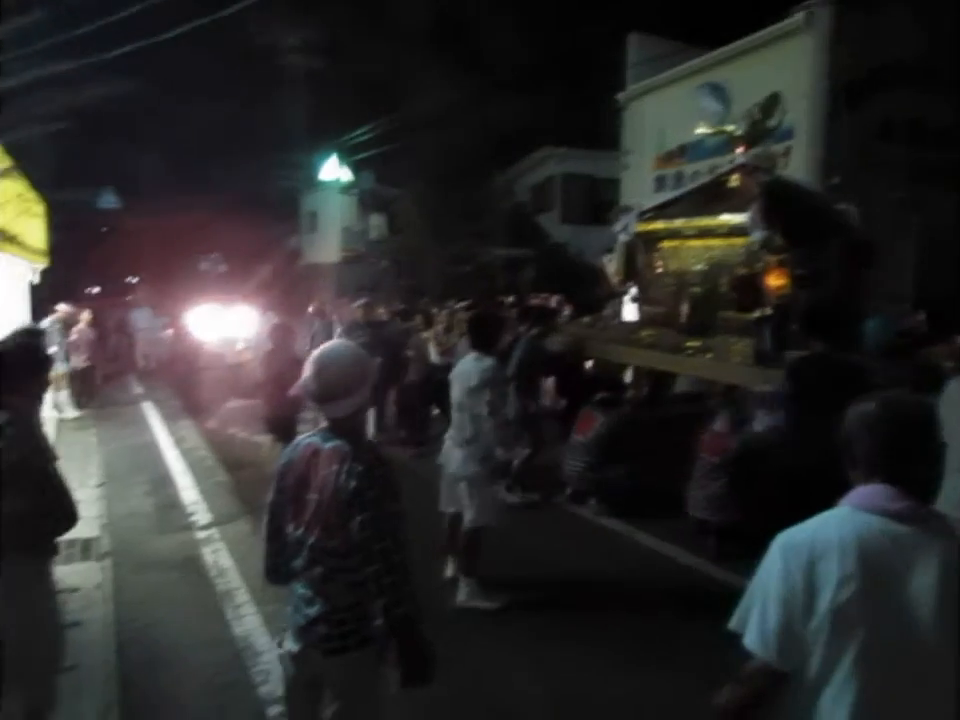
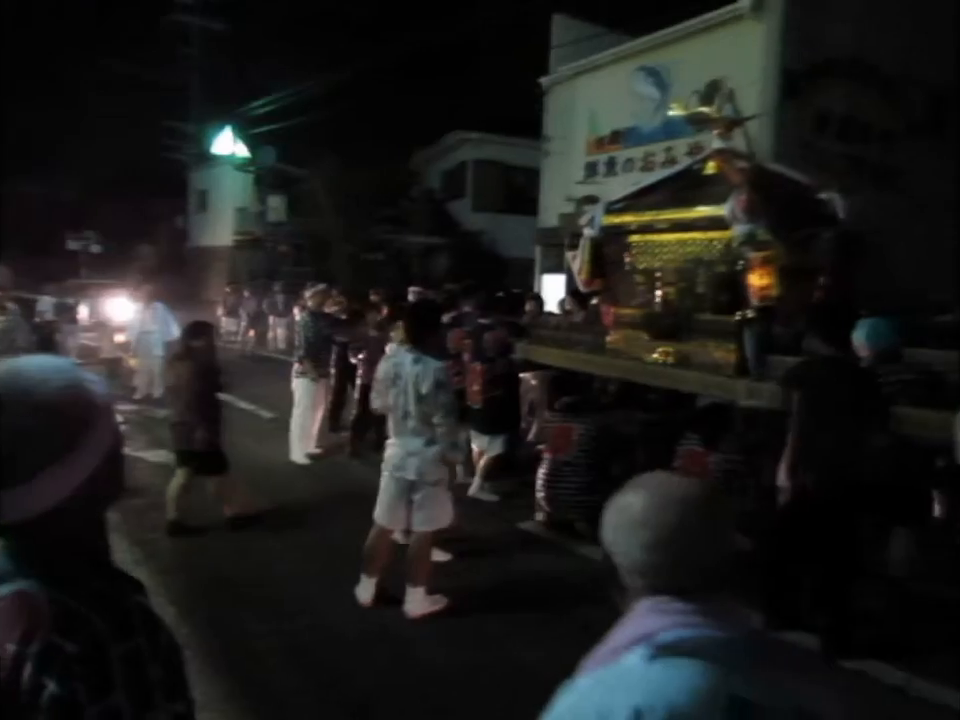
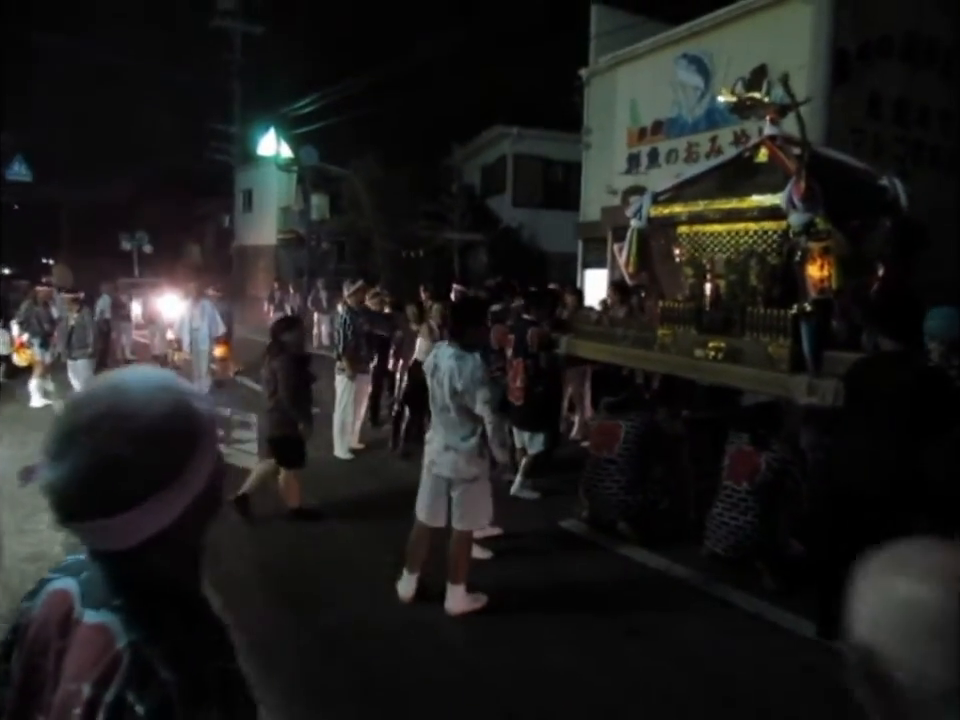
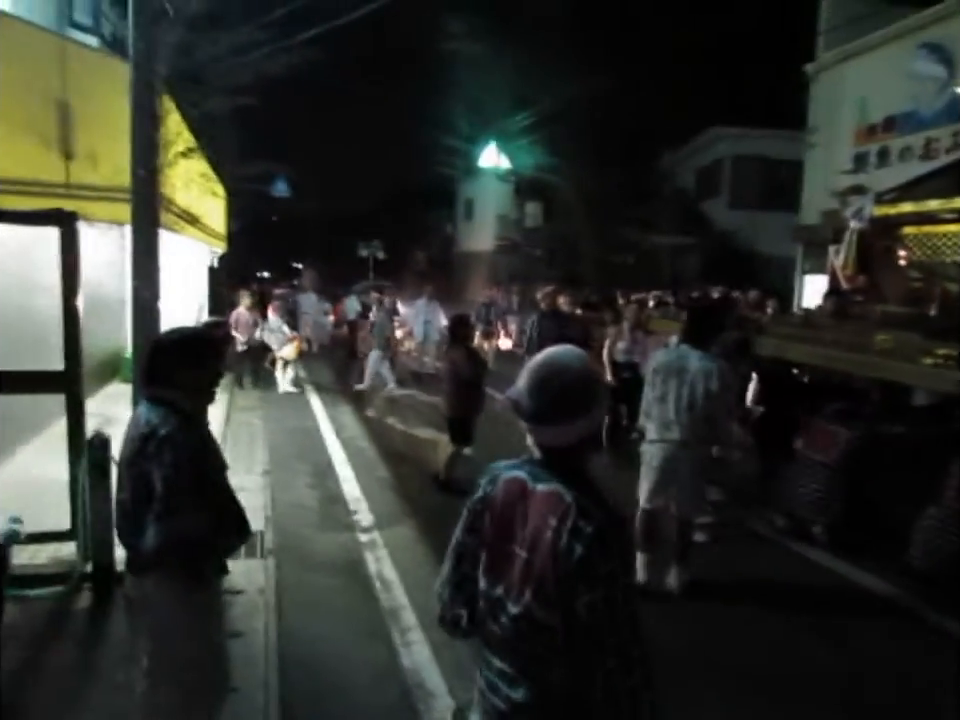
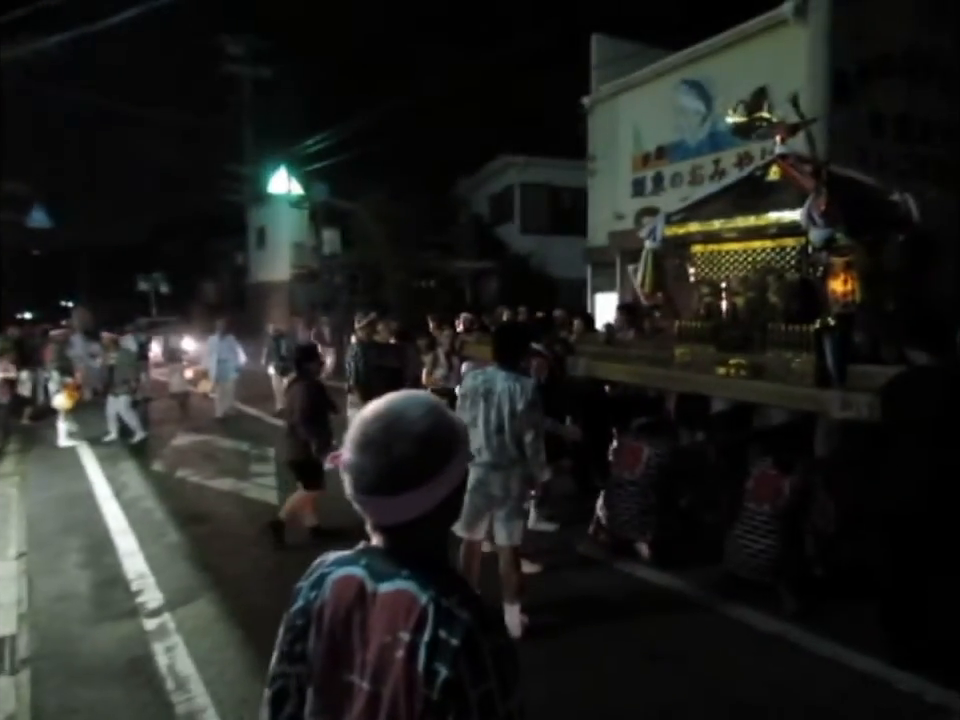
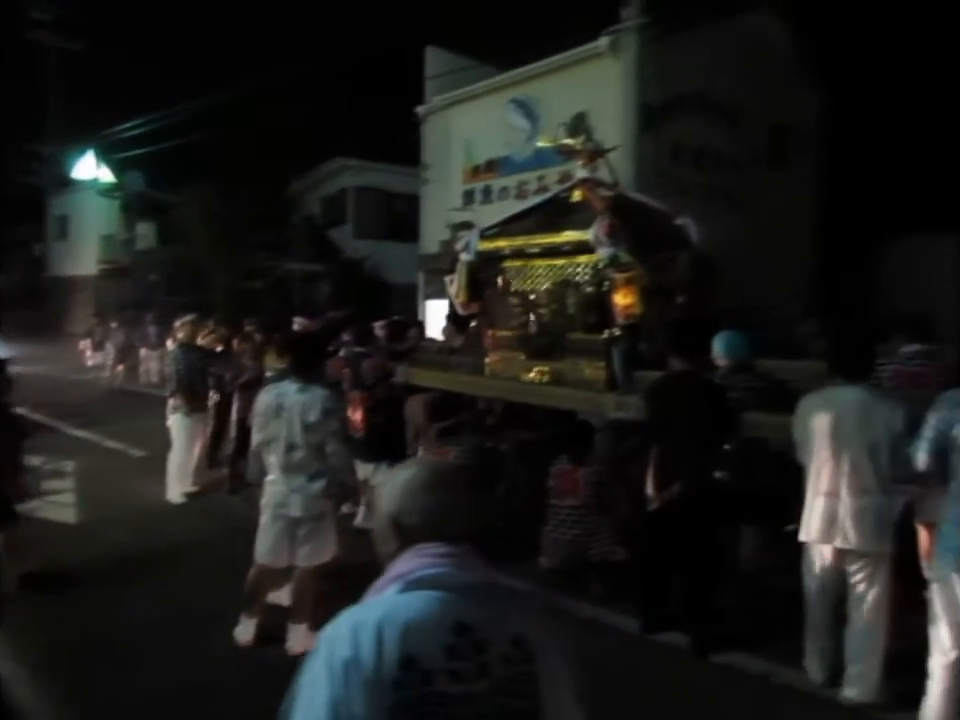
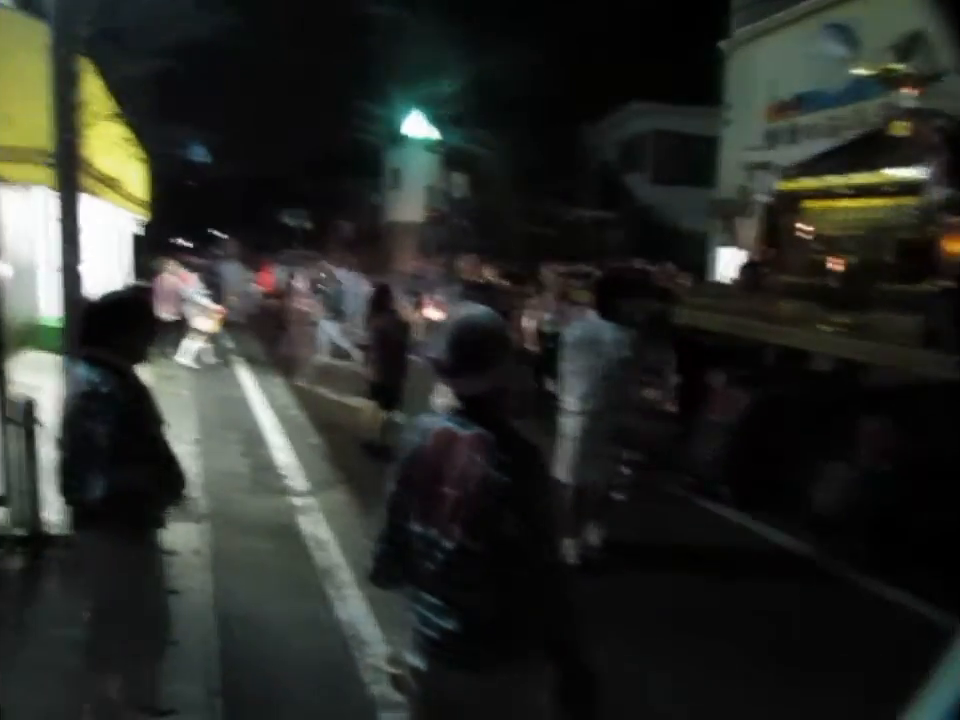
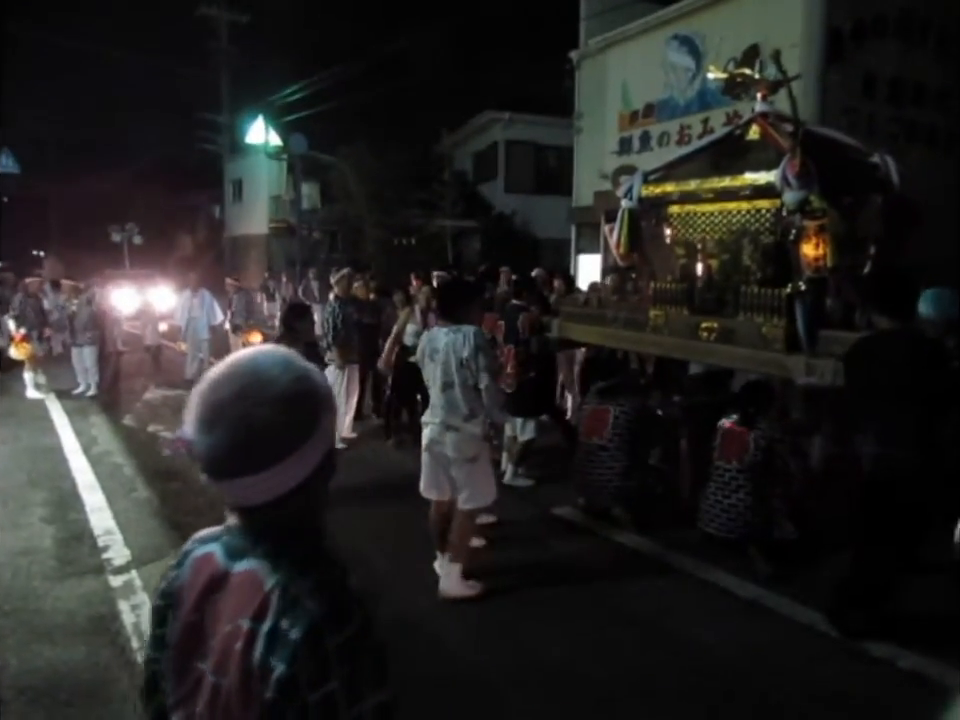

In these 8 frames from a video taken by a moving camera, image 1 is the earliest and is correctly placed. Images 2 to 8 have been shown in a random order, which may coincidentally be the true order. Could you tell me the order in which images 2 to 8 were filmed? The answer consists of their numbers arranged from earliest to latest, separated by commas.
7, 4, 5, 8, 3, 2, 6
